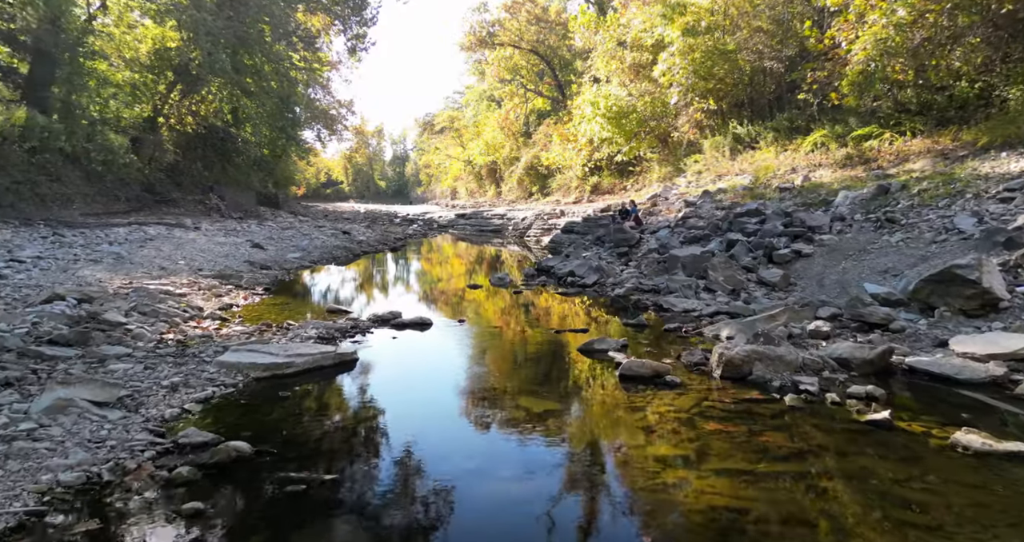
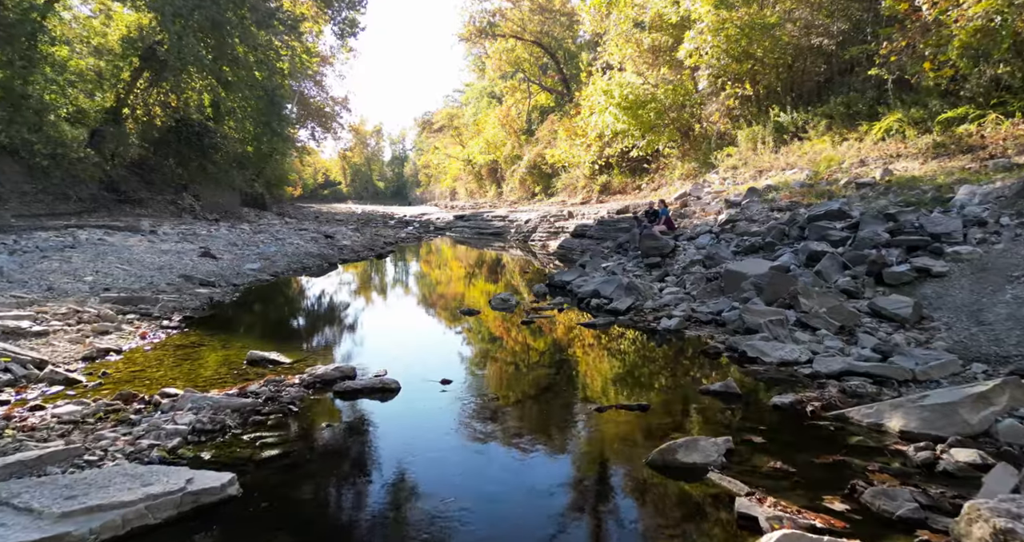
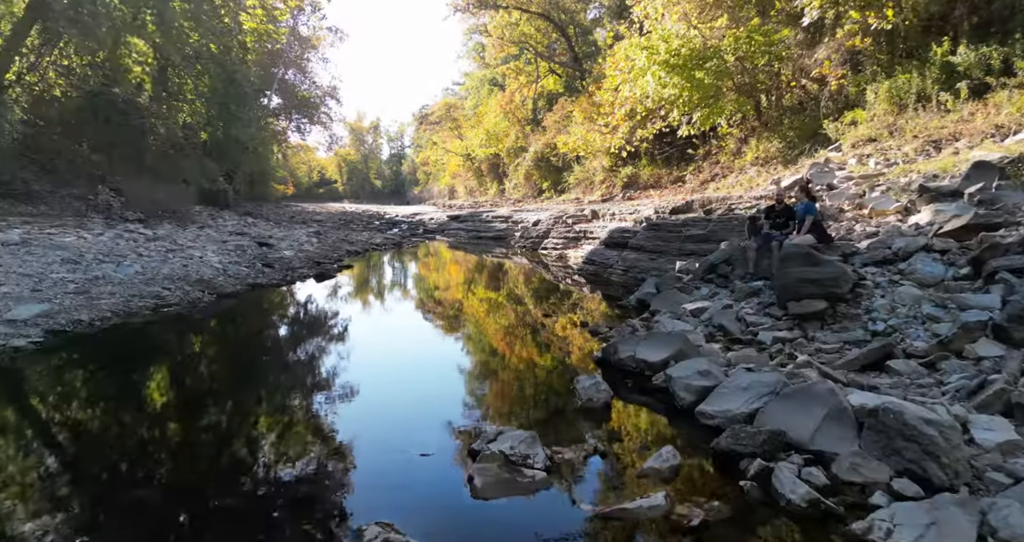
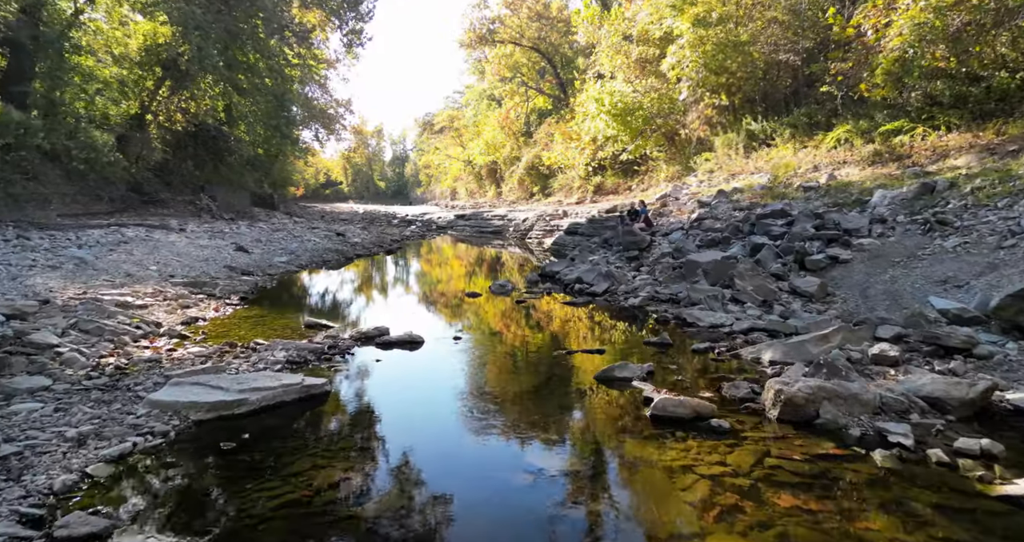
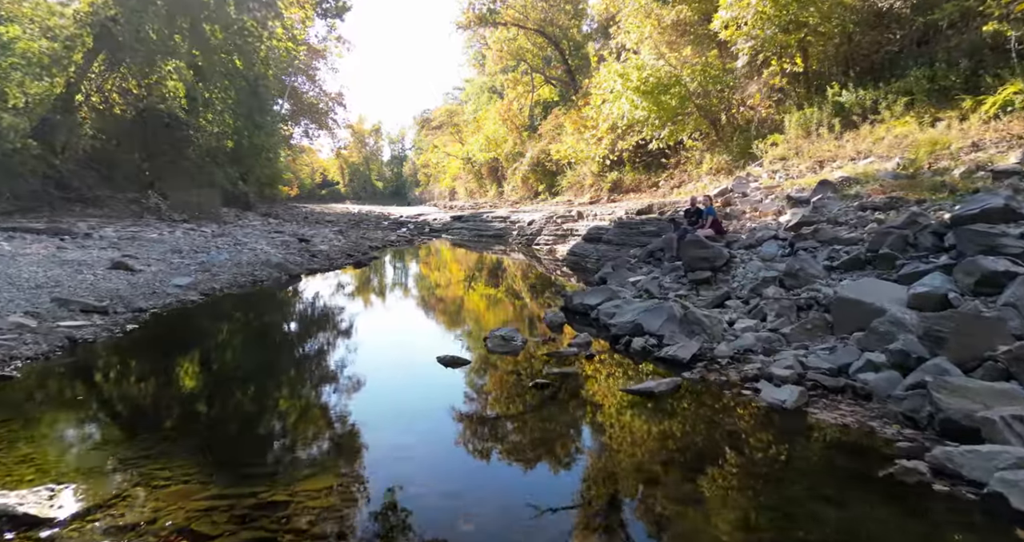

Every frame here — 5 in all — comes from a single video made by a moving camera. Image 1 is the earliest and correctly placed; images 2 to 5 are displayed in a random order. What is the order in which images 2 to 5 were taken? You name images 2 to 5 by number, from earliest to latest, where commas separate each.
4, 2, 5, 3
